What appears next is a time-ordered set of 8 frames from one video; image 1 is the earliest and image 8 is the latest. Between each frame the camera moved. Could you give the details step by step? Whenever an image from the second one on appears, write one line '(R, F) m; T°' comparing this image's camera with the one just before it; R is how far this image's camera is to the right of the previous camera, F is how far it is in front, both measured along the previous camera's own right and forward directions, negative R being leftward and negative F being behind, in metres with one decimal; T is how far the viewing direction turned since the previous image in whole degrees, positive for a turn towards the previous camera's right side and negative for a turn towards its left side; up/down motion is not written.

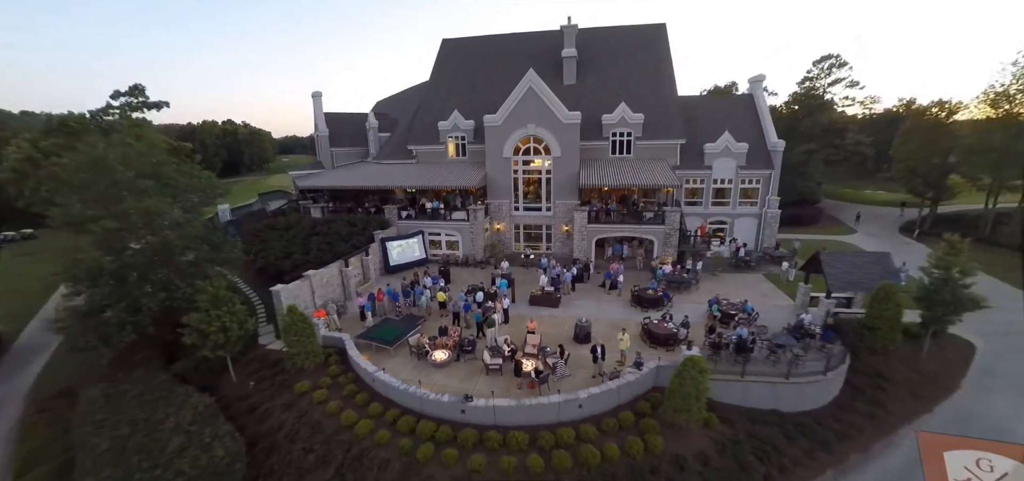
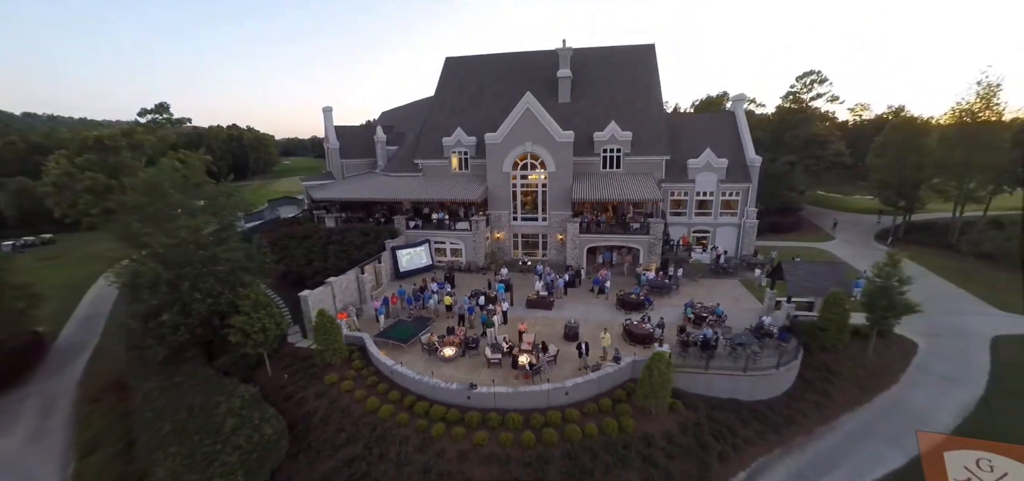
(+0.1, -2.0) m; 0°
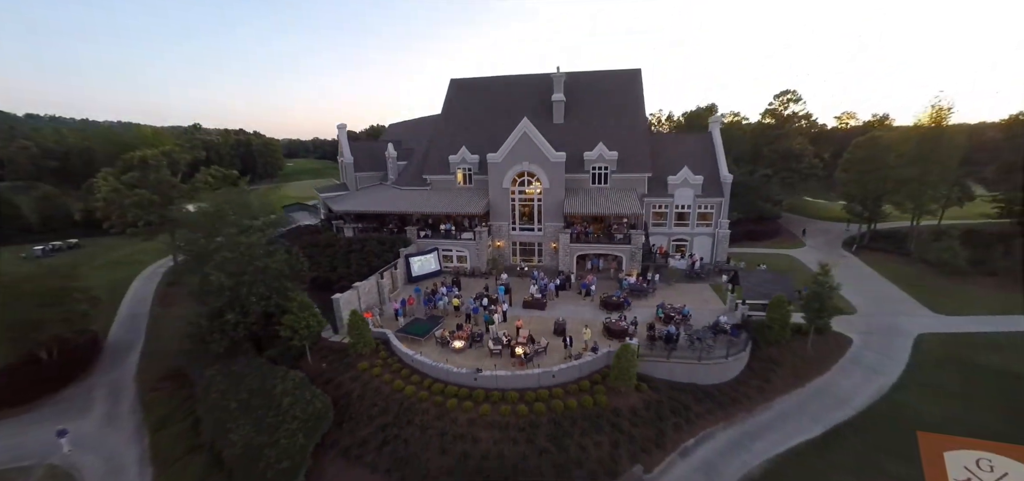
(+0.1, -3.1) m; 0°
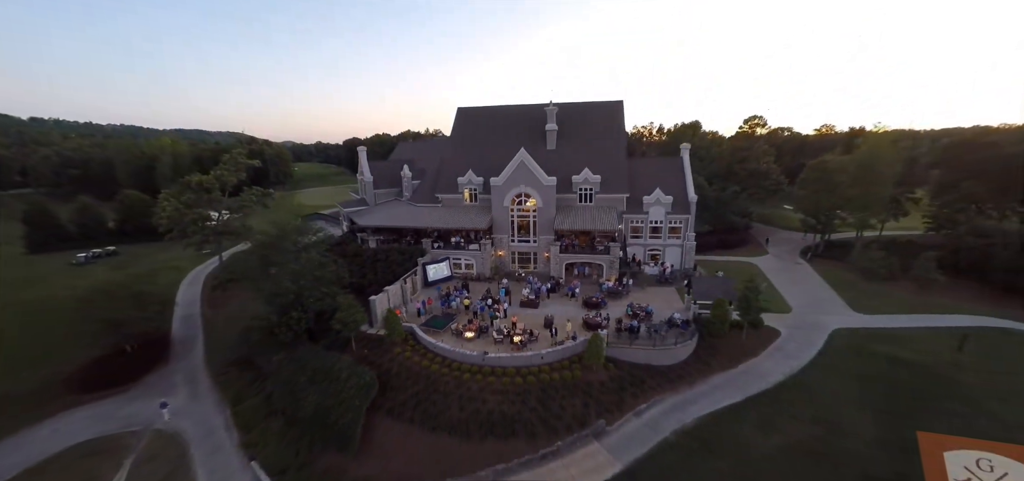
(+0.1, -5.1) m; 0°
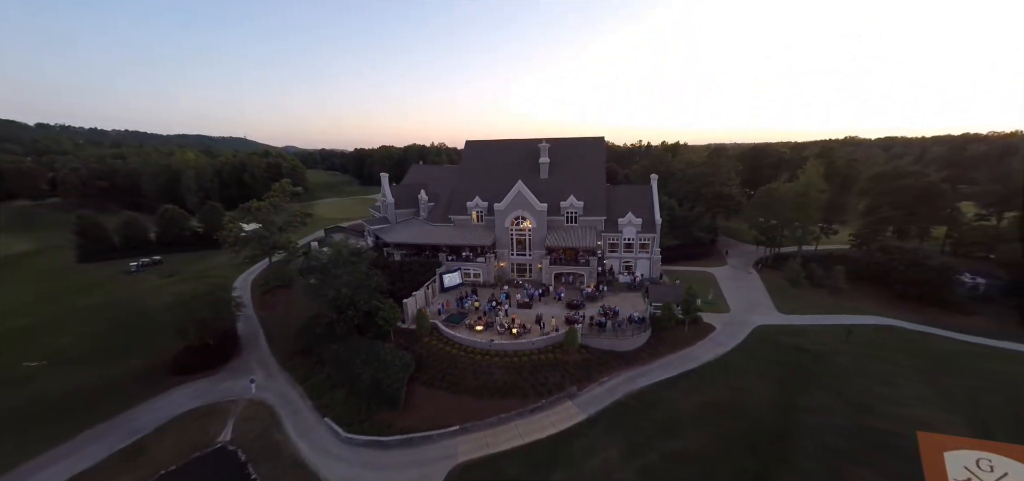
(+0.1, -7.6) m; 0°
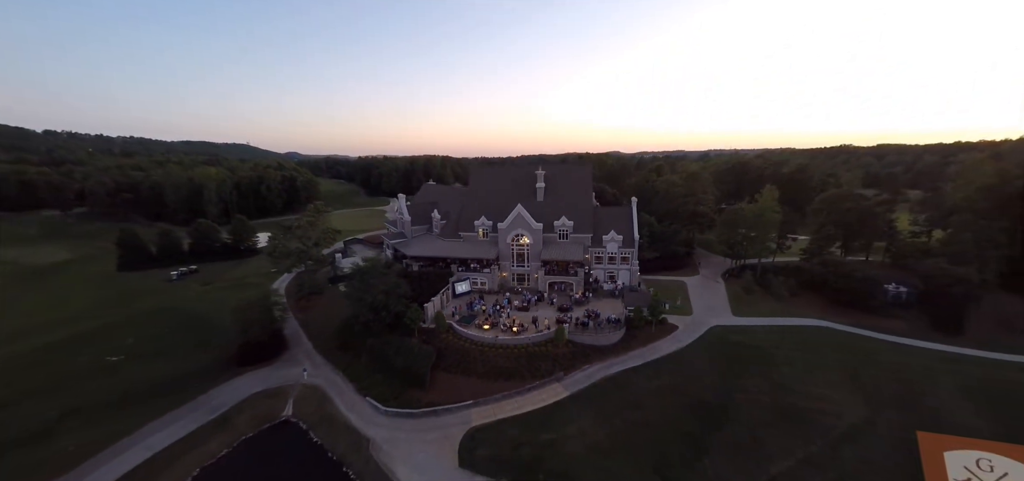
(0.0, -7.4) m; 0°
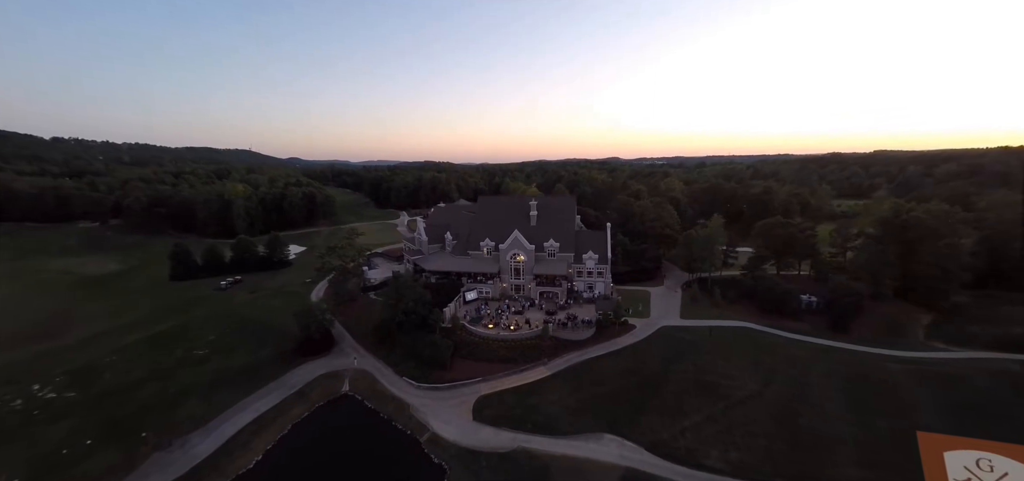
(+0.3, -12.4) m; 0°
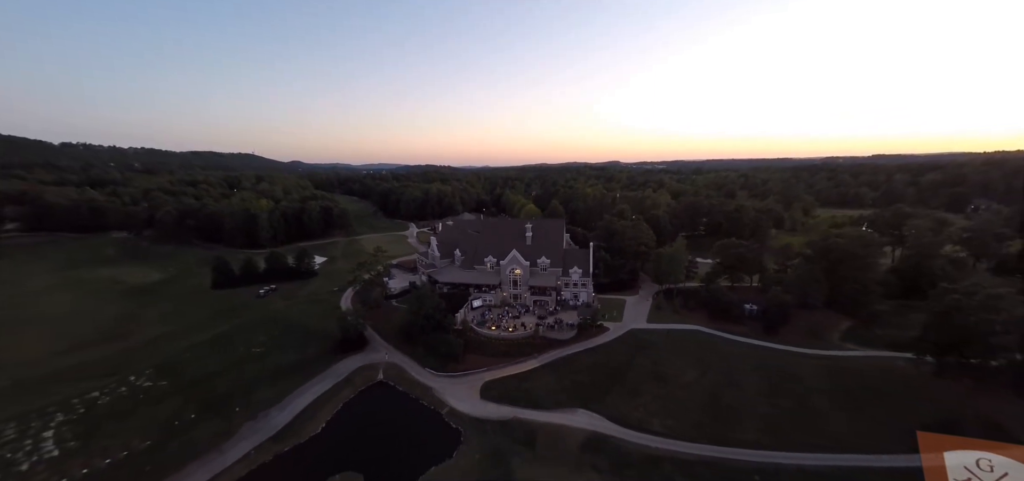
(+0.5, -13.0) m; 0°
